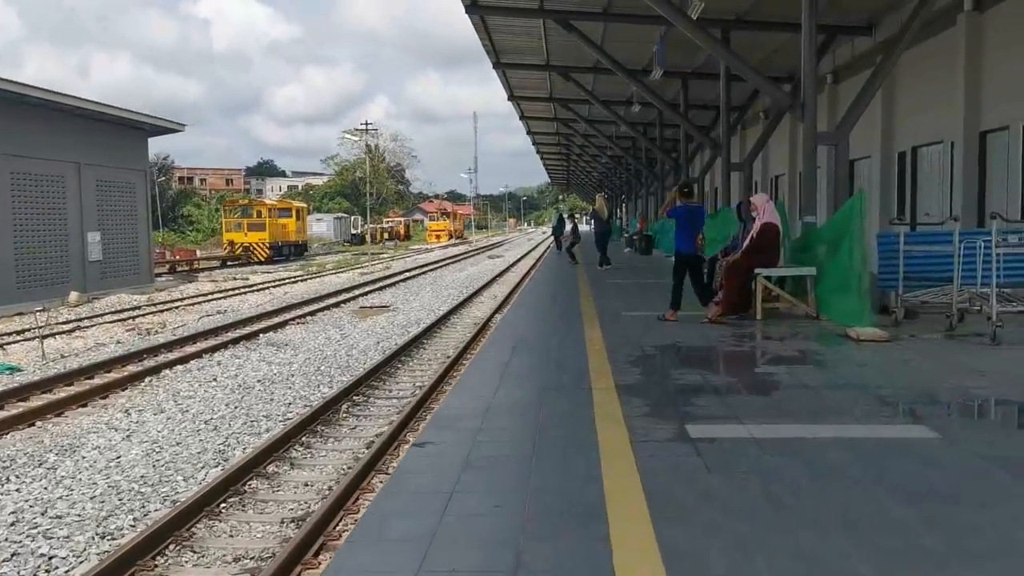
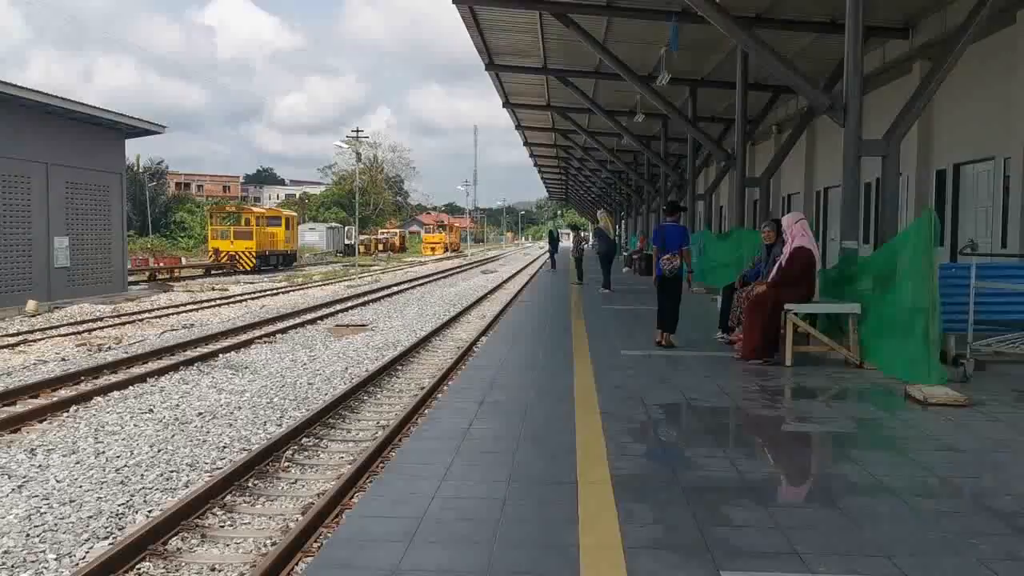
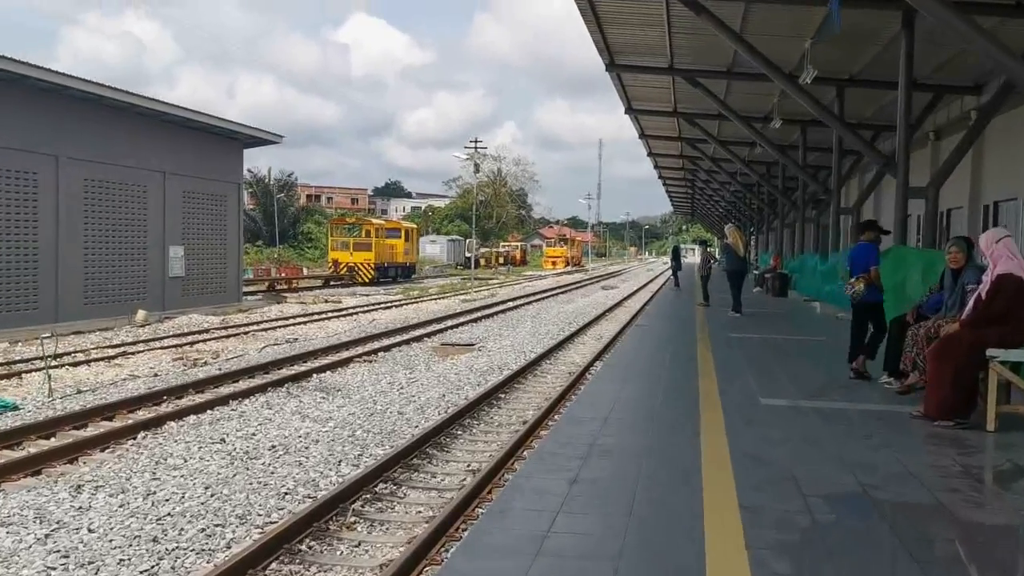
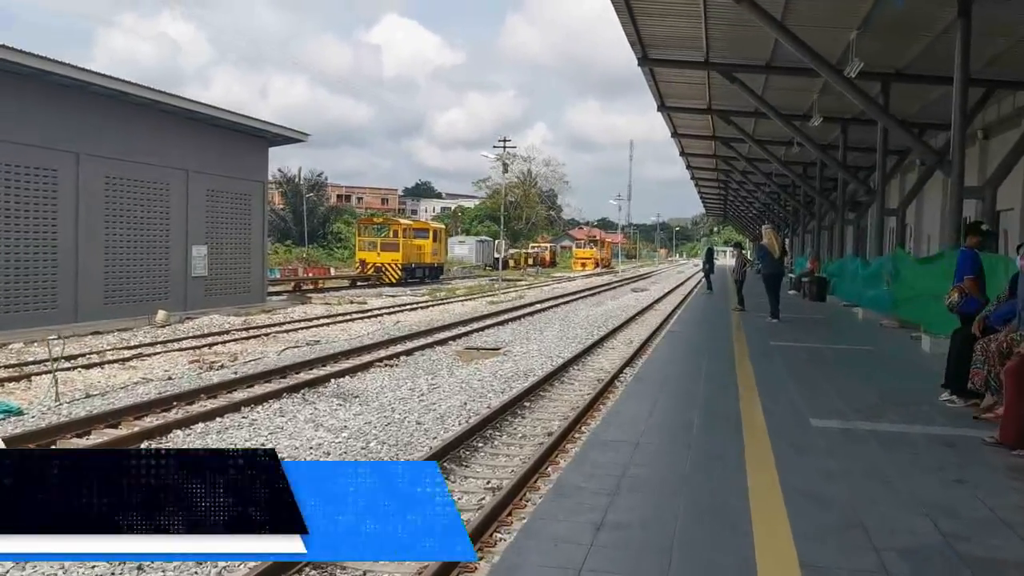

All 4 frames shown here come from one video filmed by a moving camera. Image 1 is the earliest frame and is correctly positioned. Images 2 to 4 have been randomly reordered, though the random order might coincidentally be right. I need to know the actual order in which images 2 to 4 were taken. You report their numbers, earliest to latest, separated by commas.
2, 3, 4
